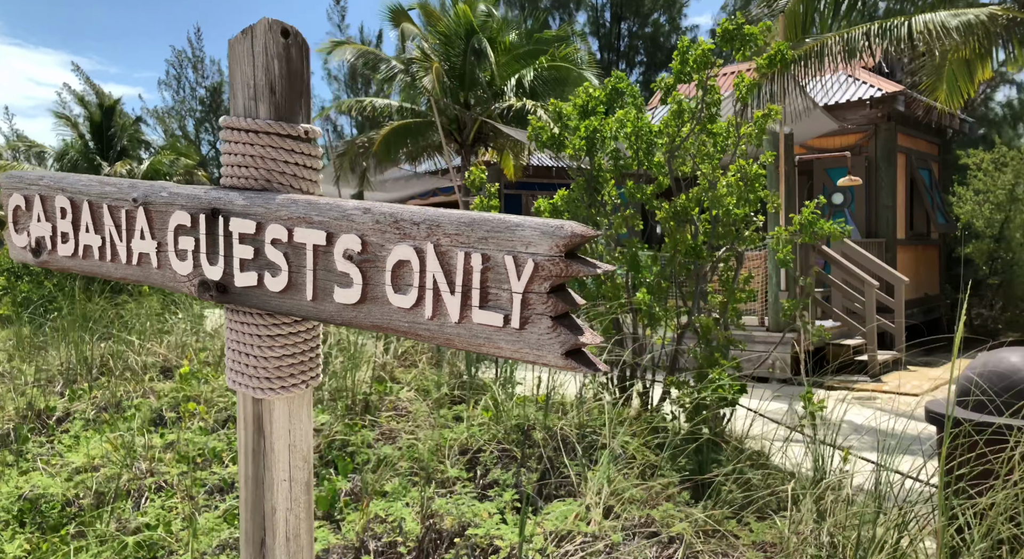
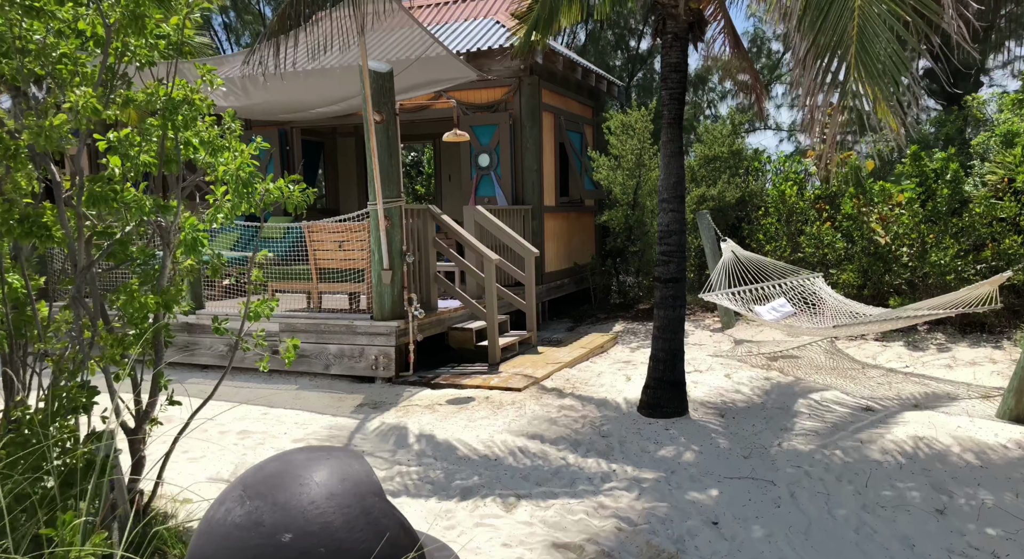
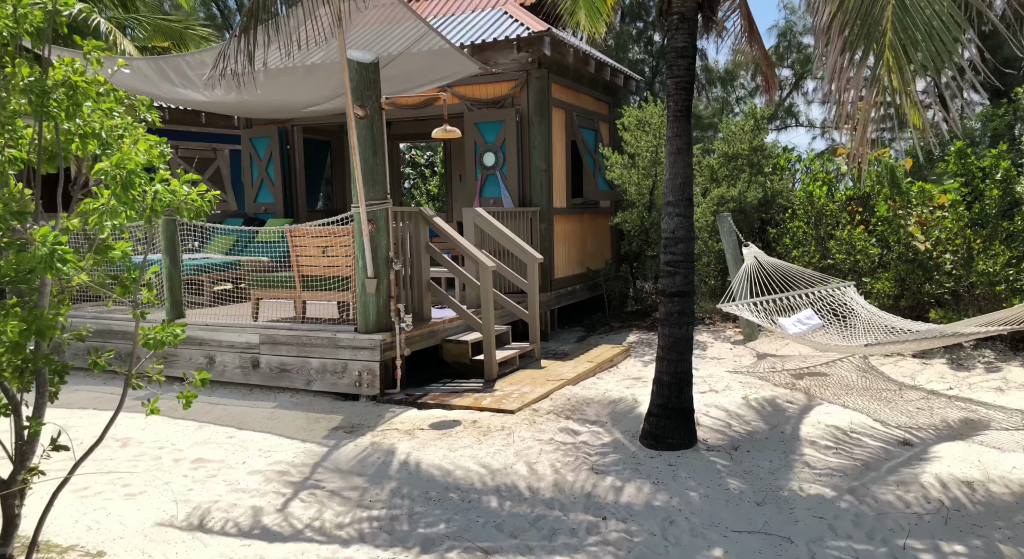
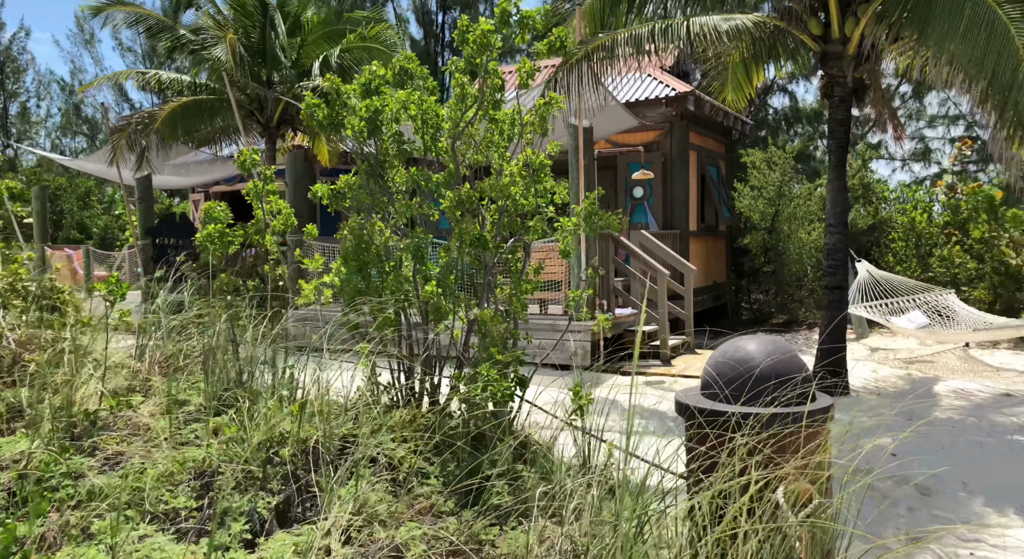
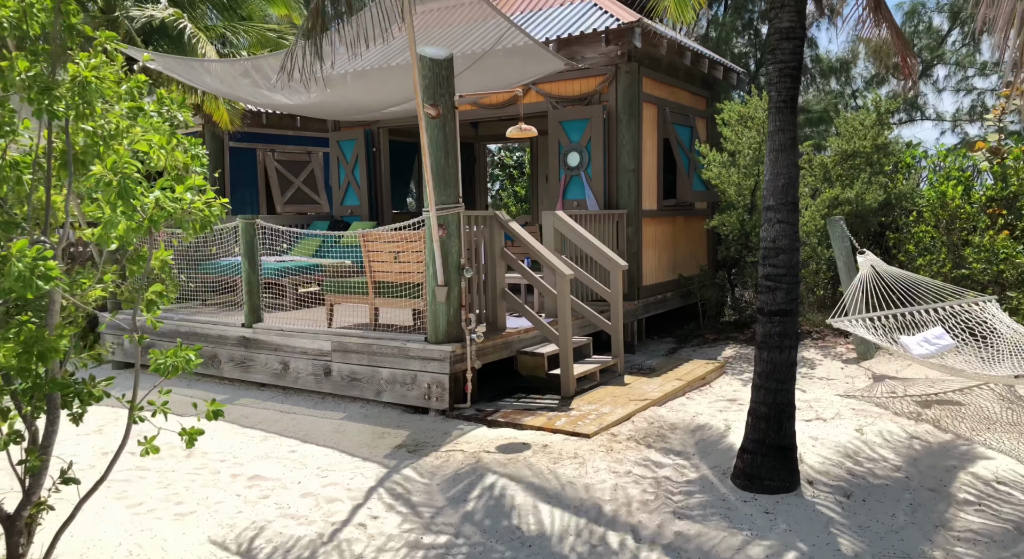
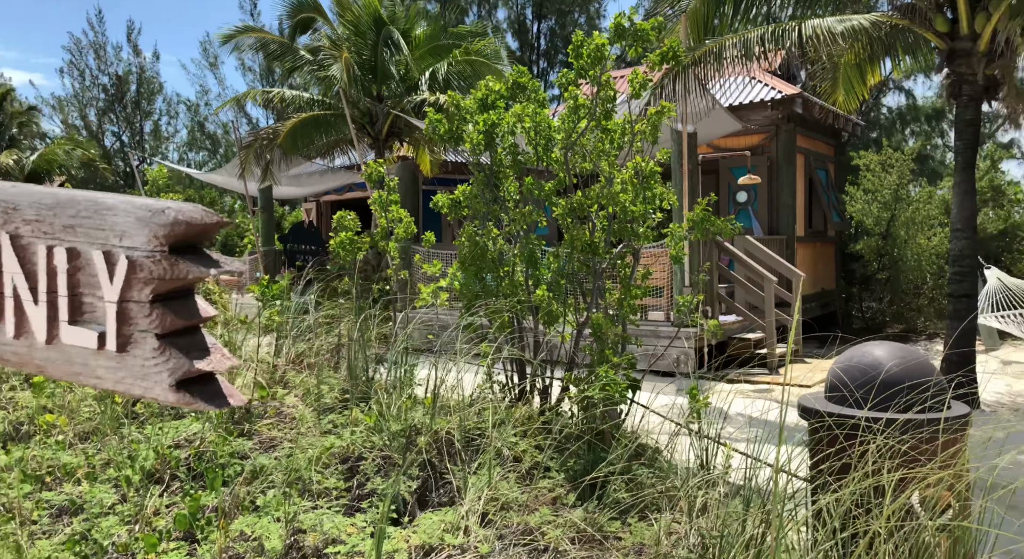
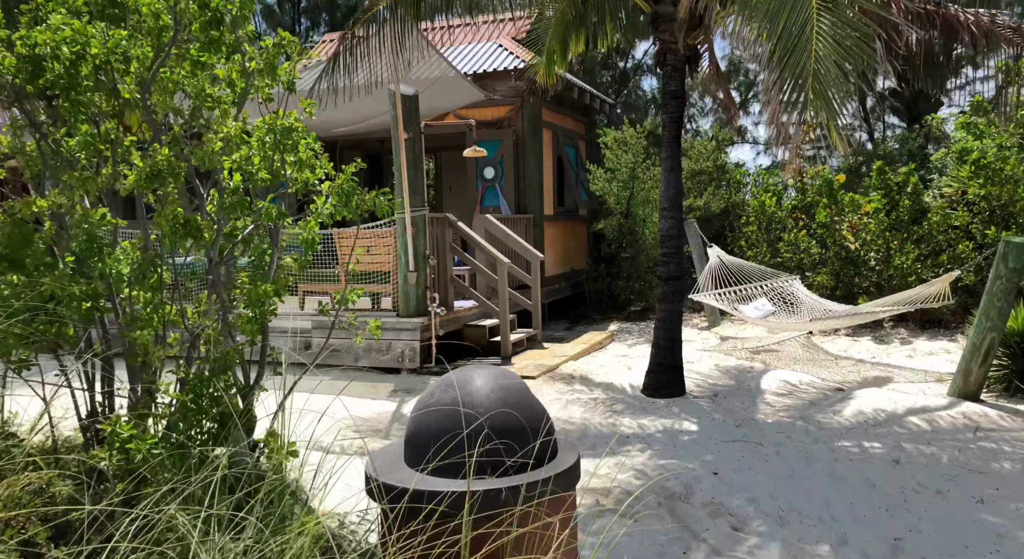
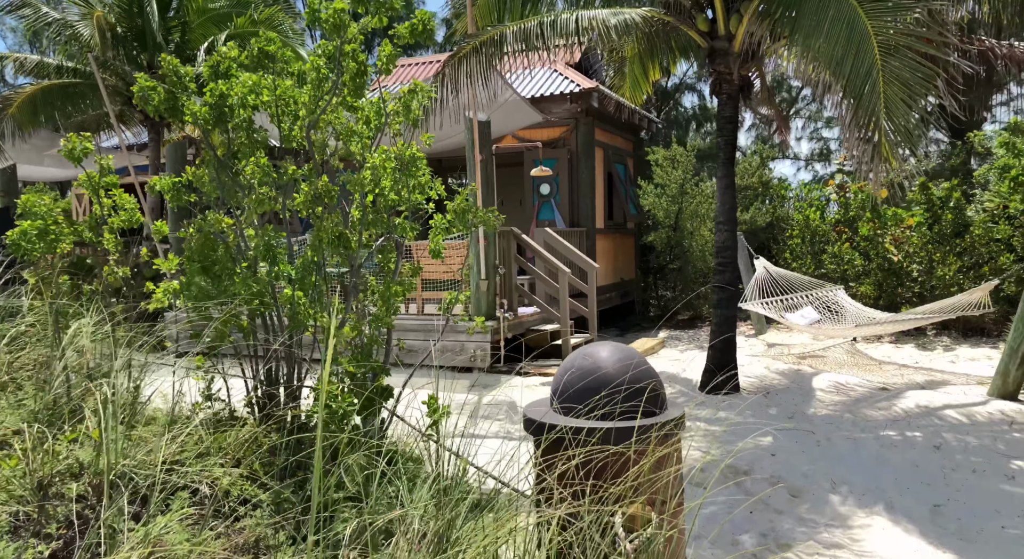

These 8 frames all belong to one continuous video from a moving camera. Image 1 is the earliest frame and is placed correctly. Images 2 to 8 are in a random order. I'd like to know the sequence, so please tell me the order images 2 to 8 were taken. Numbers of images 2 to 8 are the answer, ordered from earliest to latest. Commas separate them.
6, 4, 8, 7, 2, 3, 5
